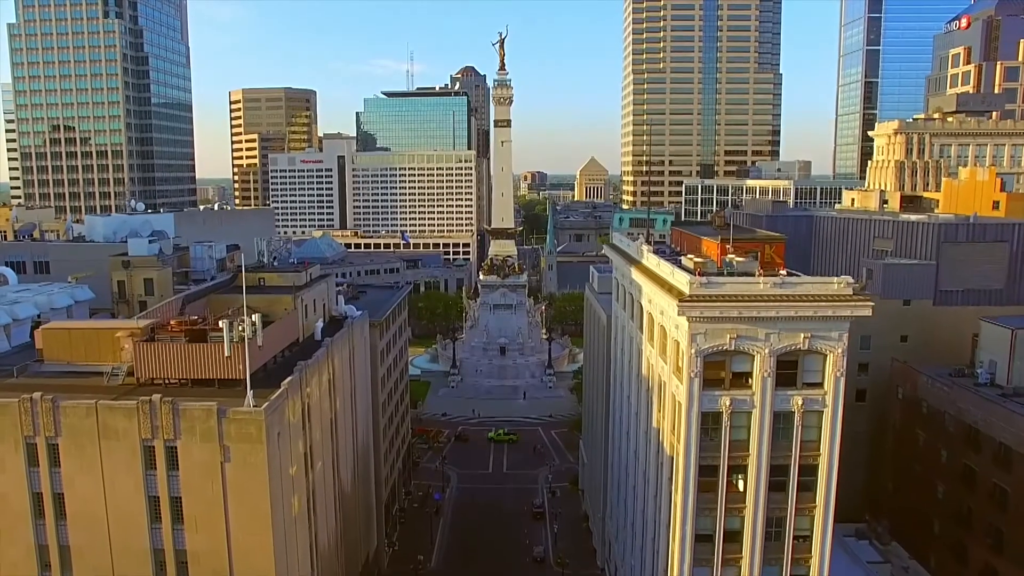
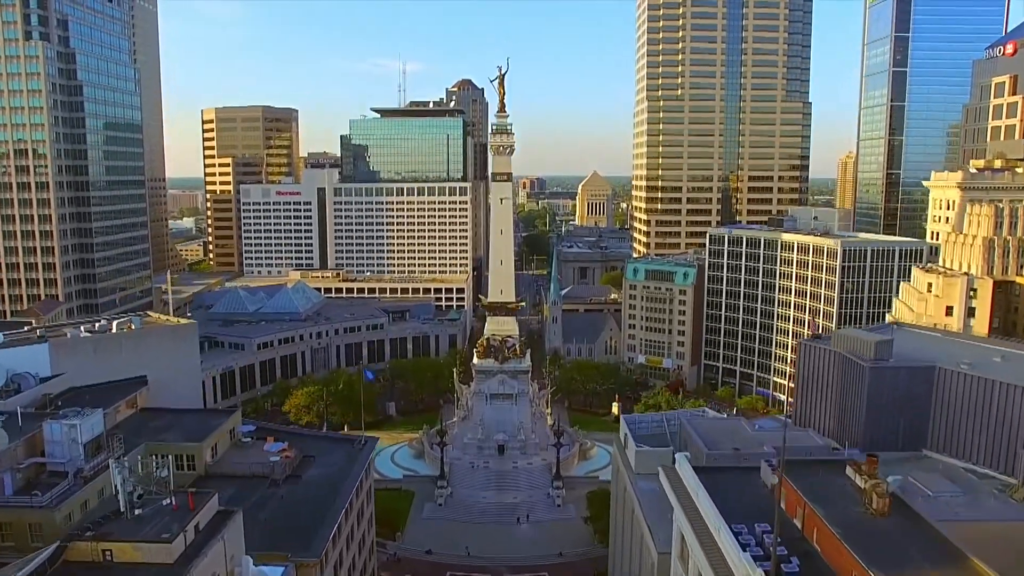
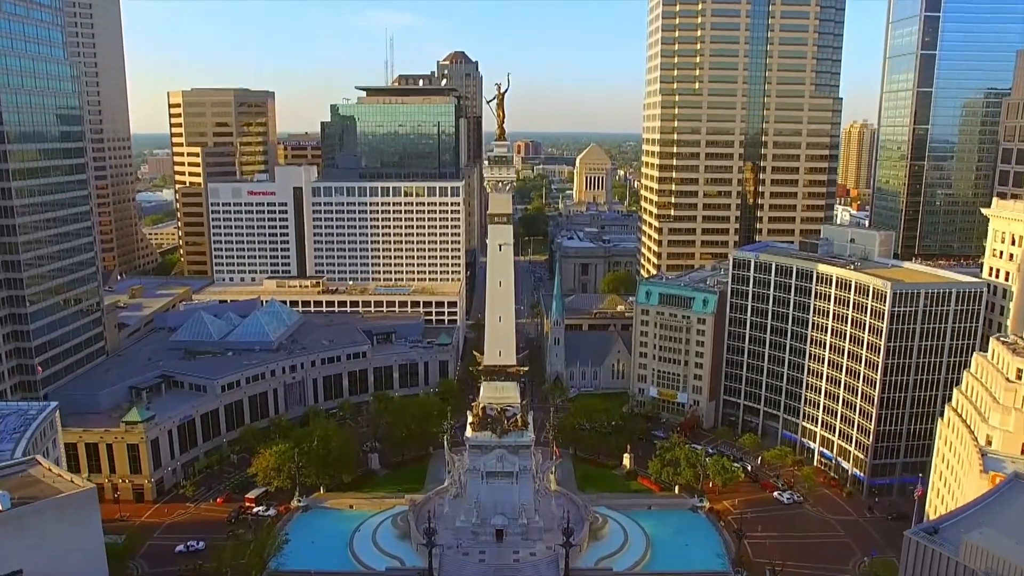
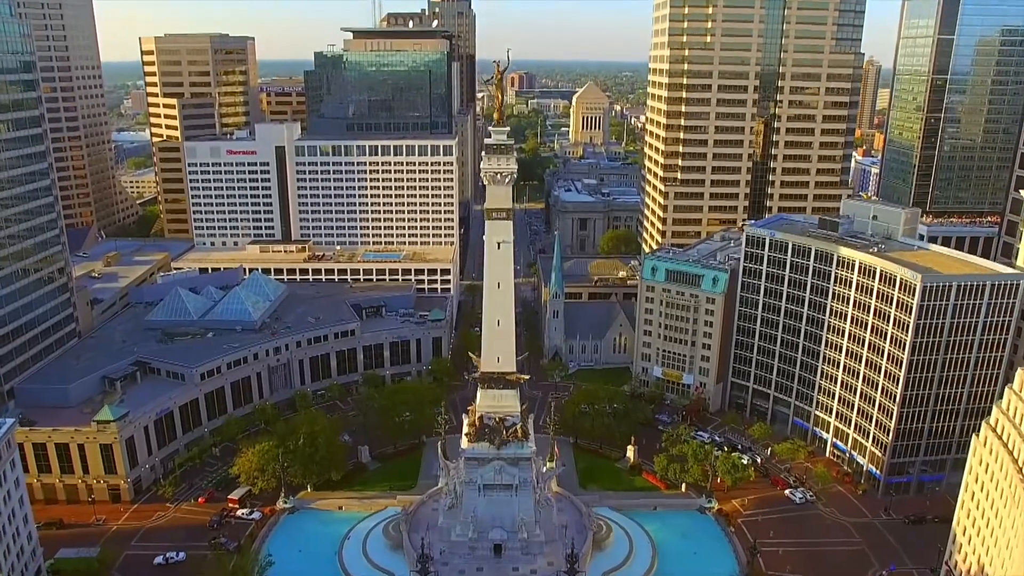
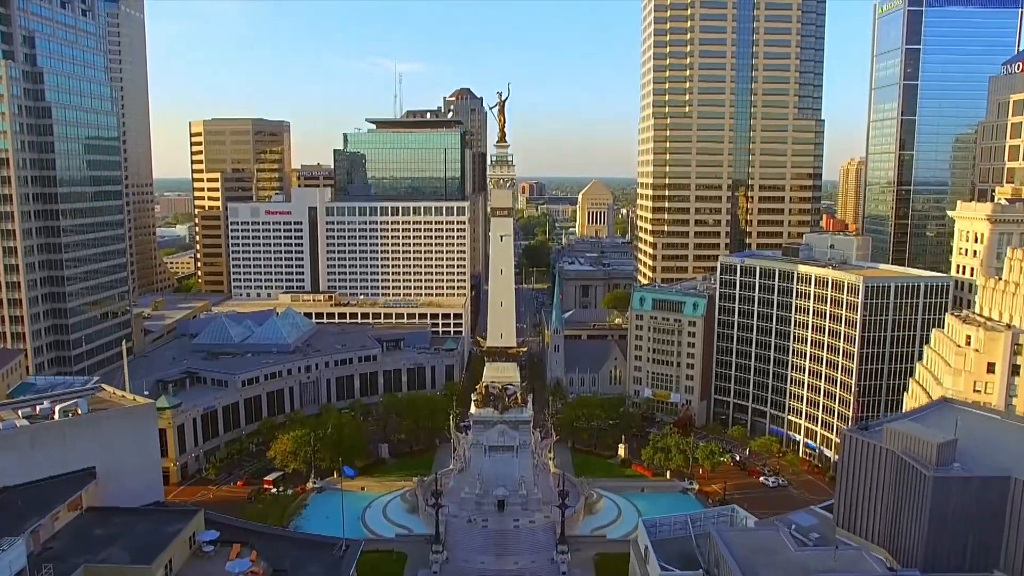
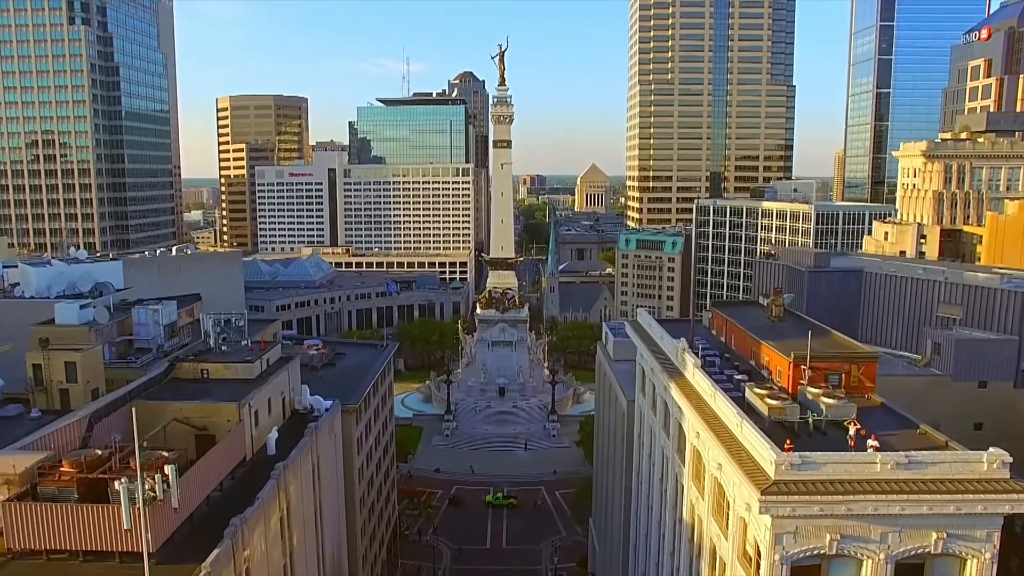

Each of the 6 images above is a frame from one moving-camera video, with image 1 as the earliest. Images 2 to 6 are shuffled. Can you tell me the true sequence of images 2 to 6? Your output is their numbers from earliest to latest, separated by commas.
6, 2, 5, 3, 4
